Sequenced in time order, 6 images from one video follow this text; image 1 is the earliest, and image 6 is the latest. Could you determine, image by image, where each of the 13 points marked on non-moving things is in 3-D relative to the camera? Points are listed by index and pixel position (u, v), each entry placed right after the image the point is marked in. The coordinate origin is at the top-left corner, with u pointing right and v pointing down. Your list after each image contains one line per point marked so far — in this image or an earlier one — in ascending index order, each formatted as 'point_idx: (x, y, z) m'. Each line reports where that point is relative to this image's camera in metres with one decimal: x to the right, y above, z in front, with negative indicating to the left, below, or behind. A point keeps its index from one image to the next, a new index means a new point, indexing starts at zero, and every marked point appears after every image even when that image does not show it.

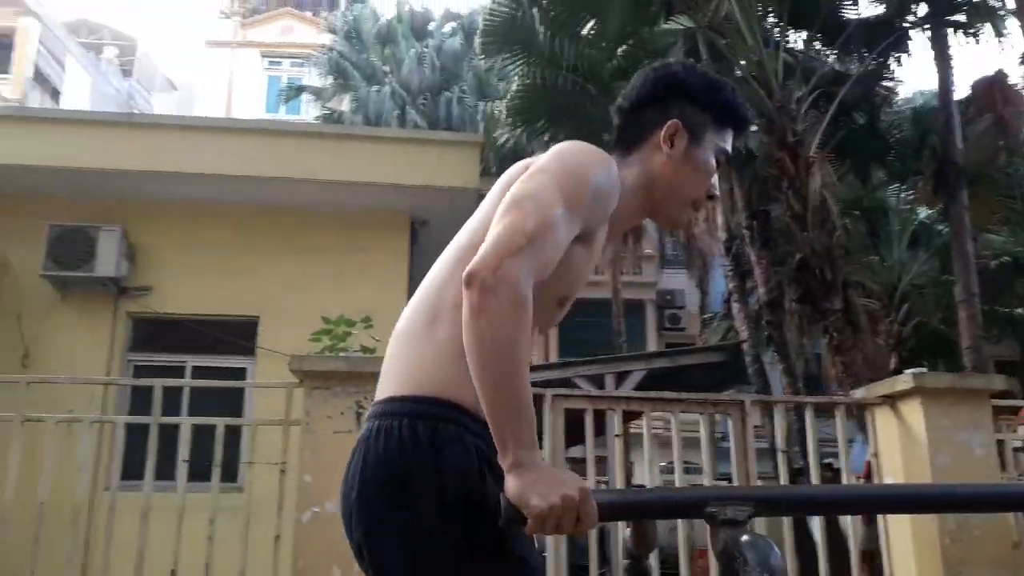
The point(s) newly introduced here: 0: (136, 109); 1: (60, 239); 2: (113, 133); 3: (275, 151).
0: (-7.9, +3.7, +17.6) m
1: (-3.3, +0.4, +6.3) m
2: (-3.0, +1.2, +6.4) m
3: (-1.8, +1.0, +6.5) m
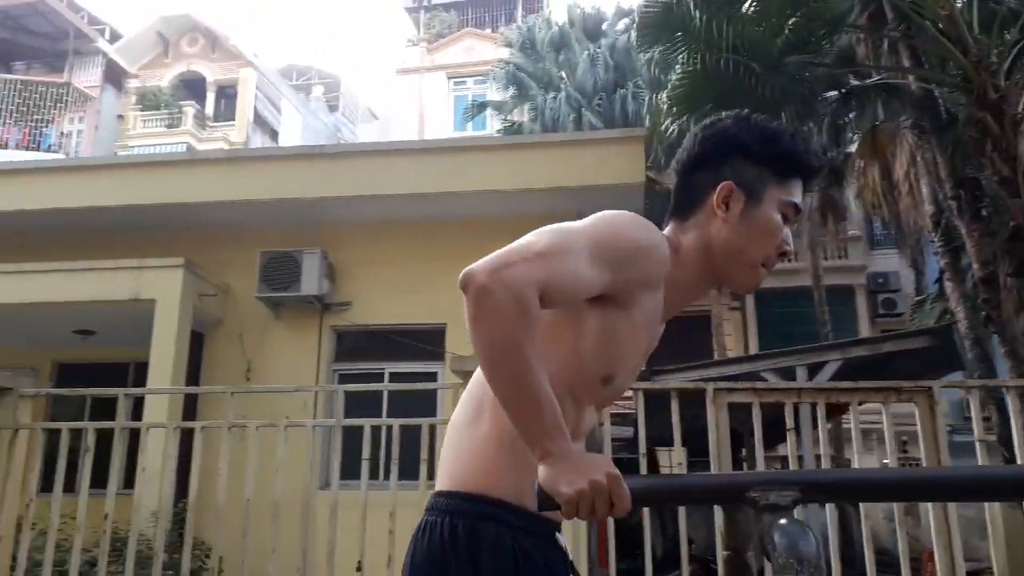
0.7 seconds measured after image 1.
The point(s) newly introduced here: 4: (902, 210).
0: (-3.8, +3.3, +19.1) m
1: (-2.0, +0.2, +7.0) m
2: (-1.7, +1.0, +7.0) m
3: (-0.5, +1.0, +6.8) m
4: (+4.3, +0.9, +9.4) m
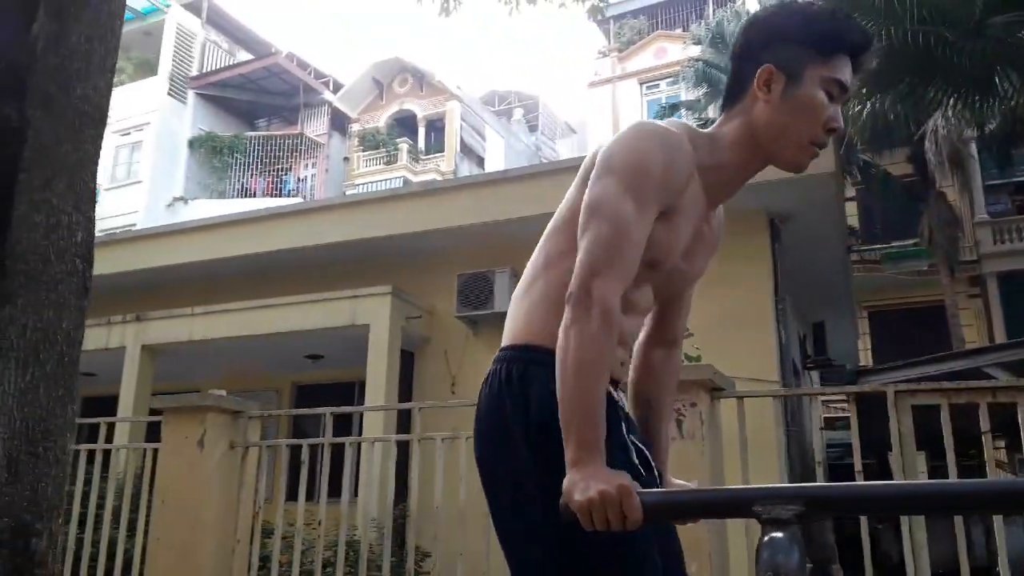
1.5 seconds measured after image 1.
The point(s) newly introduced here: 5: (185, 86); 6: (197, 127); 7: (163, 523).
0: (+0.9, +3.1, +19.7) m
1: (-0.4, 0.0, +7.4) m
2: (-0.2, +0.9, +7.4) m
3: (+0.9, +0.9, +6.9) m
4: (+6.2, +1.1, +8.1) m
5: (-6.4, +3.9, +16.6) m
6: (-6.1, +3.1, +16.5) m
7: (-2.0, -1.4, +4.9) m
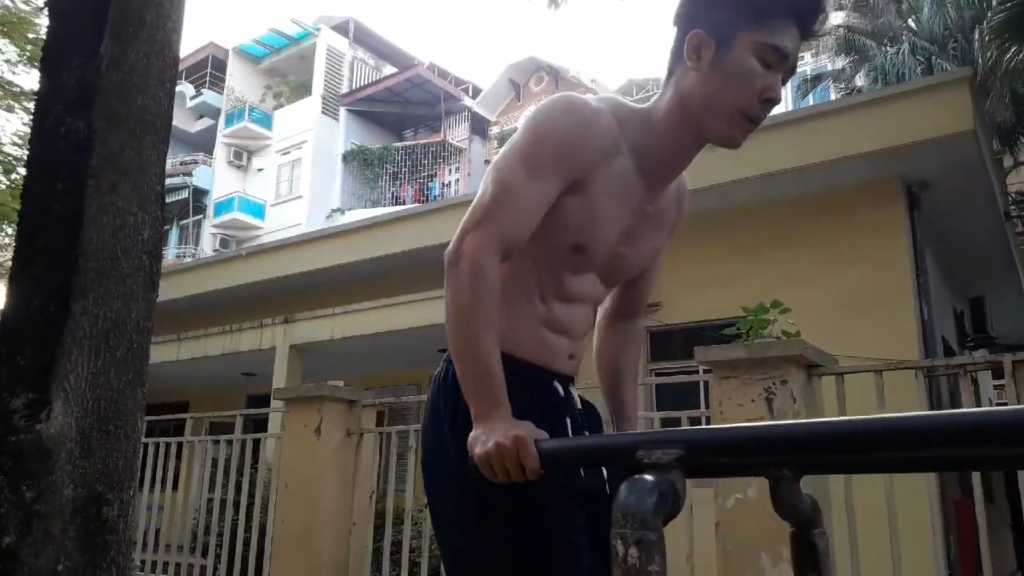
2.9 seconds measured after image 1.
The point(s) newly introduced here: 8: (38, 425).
0: (+4.2, +3.3, +19.1) m
1: (+0.6, +0.1, +7.4) m
2: (+0.8, +1.0, +7.3) m
3: (+1.8, +1.0, +6.6) m
4: (+7.2, +1.5, +6.7) m
5: (-3.6, +3.8, +17.6) m
6: (-3.3, +3.0, +17.4) m
7: (-1.4, -1.3, +5.2) m
8: (-1.4, -0.4, +2.6) m
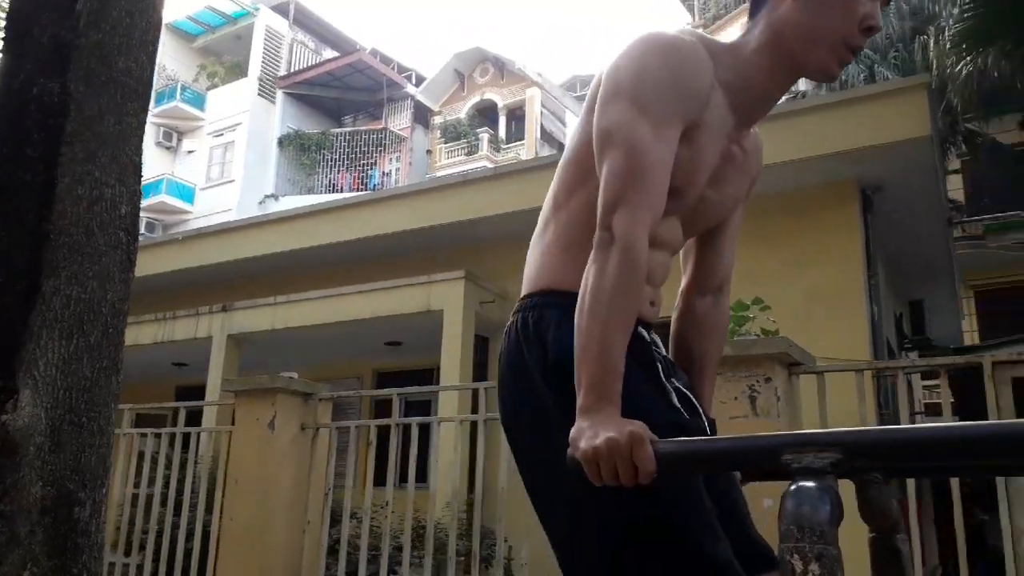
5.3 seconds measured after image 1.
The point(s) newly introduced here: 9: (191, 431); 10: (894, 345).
0: (+2.8, +3.3, +19.3) m
1: (+0.3, +0.2, +7.3) m
2: (+0.5, +1.0, +7.3) m
3: (+1.5, +1.0, +6.6) m
4: (+6.9, +1.4, +7.2) m
5: (-4.8, +4.0, +17.0) m
6: (-4.5, +3.2, +16.9) m
7: (-1.6, -1.3, +5.0) m
8: (-1.4, -0.3, +2.3) m
9: (-2.3, -1.0, +6.0) m
10: (+3.4, -0.5, +7.6) m
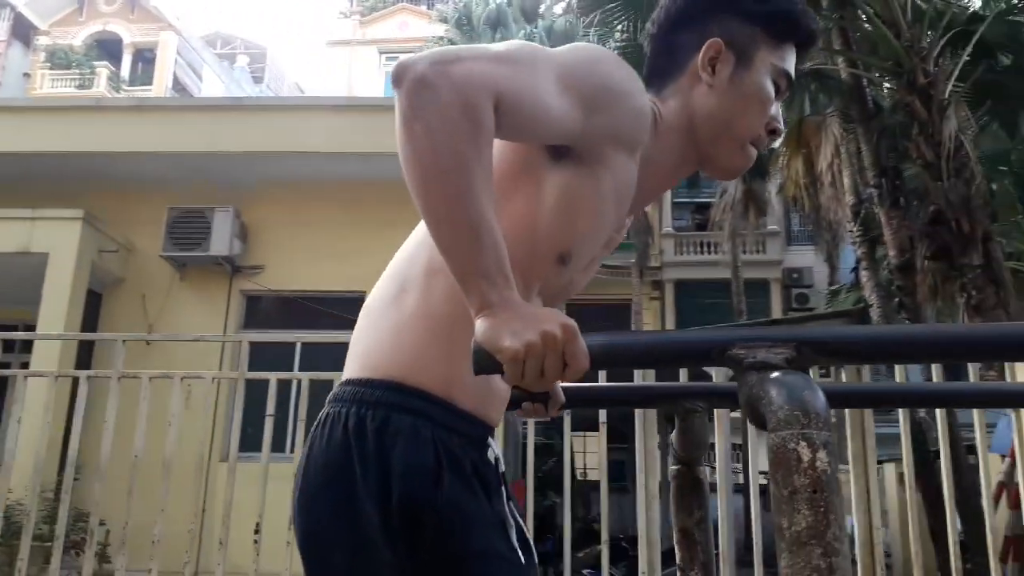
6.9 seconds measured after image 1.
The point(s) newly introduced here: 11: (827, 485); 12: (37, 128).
0: (-5.3, +3.7, +18.5) m
1: (-2.6, +0.5, +6.5) m
2: (-2.3, +1.3, +6.6) m
3: (-1.0, +1.2, +6.5) m
4: (+3.5, +1.0, +9.5) m
5: (-10.9, +5.2, +13.1) m
6: (-10.7, +4.4, +13.0) m
7: (-3.3, -0.8, +3.6) m
8: (-1.8, 0.0, +1.3) m
9: (-4.4, -0.4, +4.2) m
10: (0.0, -0.5, +8.3) m
11: (+0.3, -0.2, +0.9) m
12: (-3.7, +1.2, +6.6) m
